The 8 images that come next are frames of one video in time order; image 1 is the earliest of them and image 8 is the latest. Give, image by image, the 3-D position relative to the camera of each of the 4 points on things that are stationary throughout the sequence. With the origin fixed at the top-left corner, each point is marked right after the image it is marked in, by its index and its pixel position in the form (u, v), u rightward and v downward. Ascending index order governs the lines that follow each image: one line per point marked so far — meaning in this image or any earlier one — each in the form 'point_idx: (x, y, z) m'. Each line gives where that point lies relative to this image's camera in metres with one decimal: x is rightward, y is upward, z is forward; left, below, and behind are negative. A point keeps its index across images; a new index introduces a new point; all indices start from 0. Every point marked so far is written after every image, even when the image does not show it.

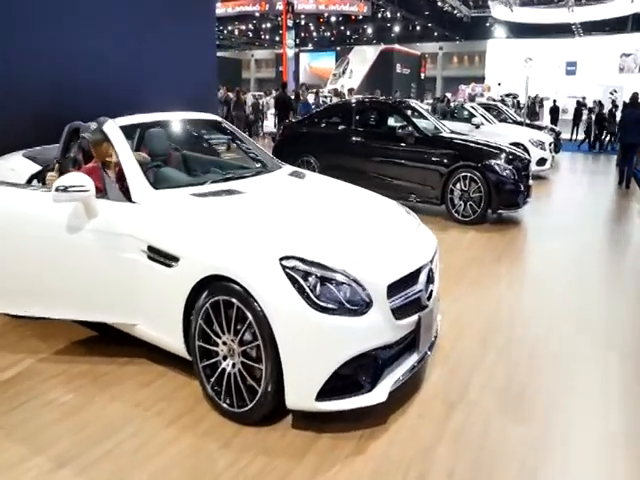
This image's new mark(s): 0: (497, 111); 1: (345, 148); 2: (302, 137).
0: (+5.6, +4.0, +14.6) m
1: (+0.4, +1.5, +7.6) m
2: (-0.3, +1.8, +8.0) m
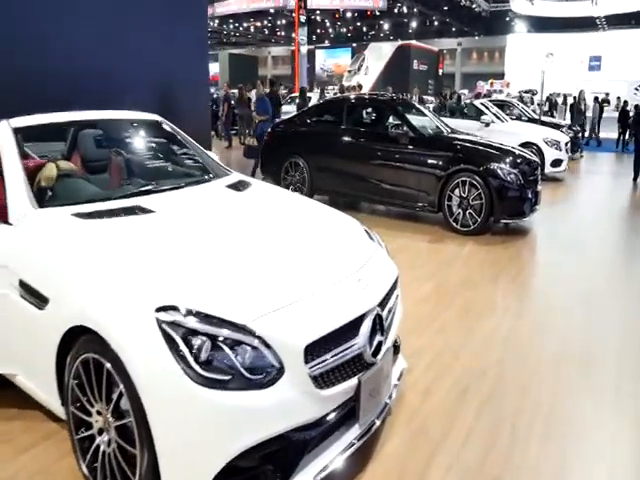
0: (+5.7, +3.8, +13.7) m
1: (+0.2, +1.3, +6.9) m
2: (-0.5, +1.6, +7.4) m
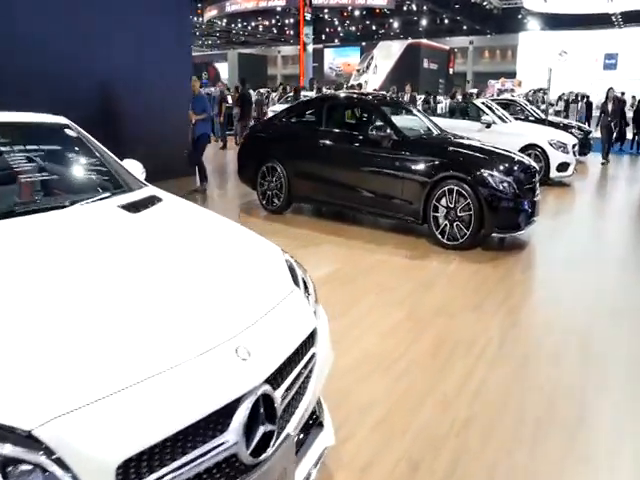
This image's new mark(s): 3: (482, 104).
0: (+5.5, +3.6, +13.0) m
1: (-0.1, +1.2, +6.4) m
2: (-0.8, +1.5, +6.9) m
3: (+3.7, +3.0, +10.5) m
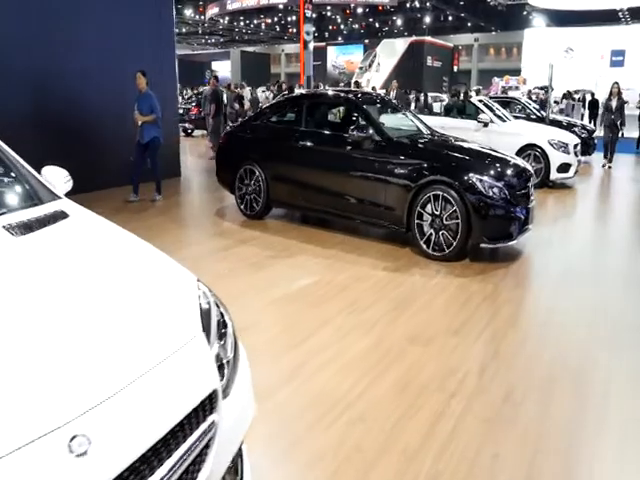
0: (+5.3, +3.6, +12.5) m
1: (-0.3, +1.1, +5.9) m
2: (-1.0, +1.4, +6.5) m
3: (+3.4, +2.9, +10.0) m
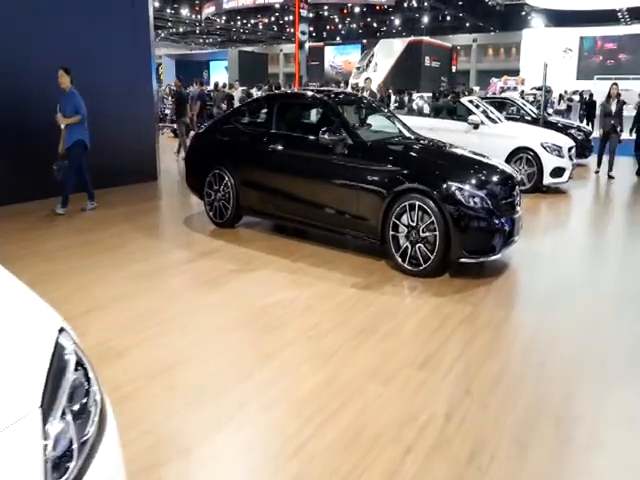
0: (+5.0, +3.4, +12.1) m
1: (-0.7, +1.0, +5.5) m
2: (-1.4, +1.3, +6.0) m
3: (+3.1, +2.8, +9.6) m
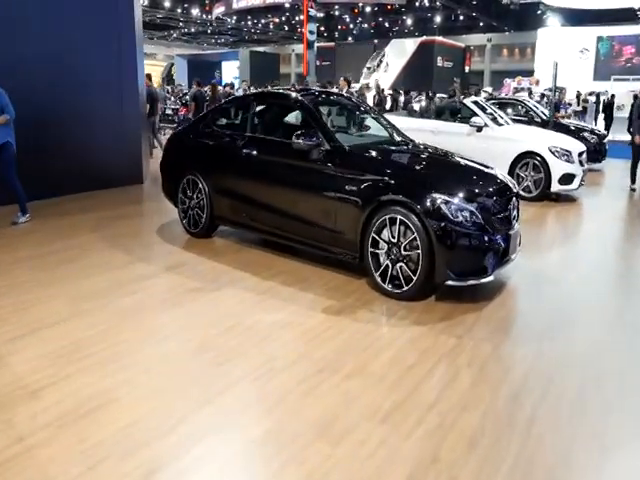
0: (+5.0, +3.2, +11.5) m
1: (-0.9, +0.8, +5.1) m
2: (-1.6, +1.1, +5.6) m
3: (+3.0, +2.6, +9.0) m
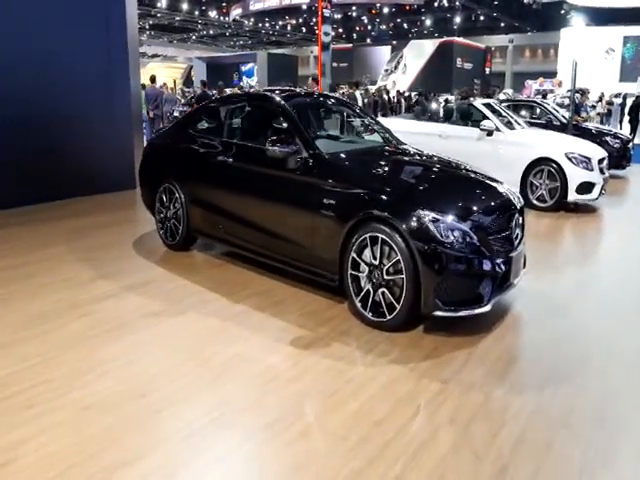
0: (+5.1, +3.0, +10.8) m
1: (-1.0, +0.7, +4.6) m
2: (-1.7, +1.0, +5.2) m
3: (+3.0, +2.4, +8.5) m
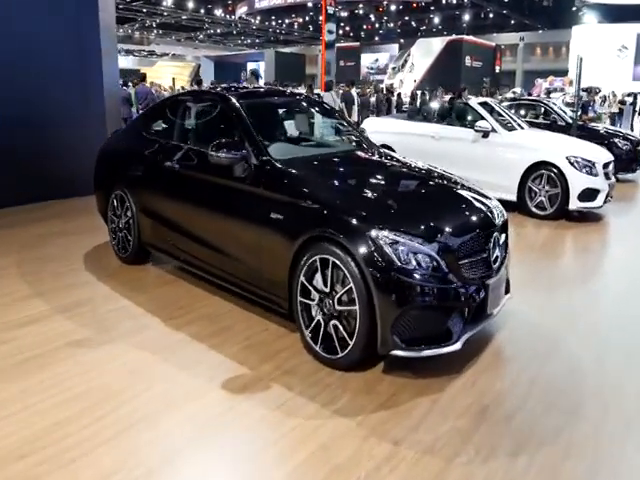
0: (+4.9, +2.8, +10.2) m
1: (-1.4, +0.5, +4.1) m
2: (-2.0, +0.8, +4.7) m
3: (+2.8, +2.3, +7.9) m
